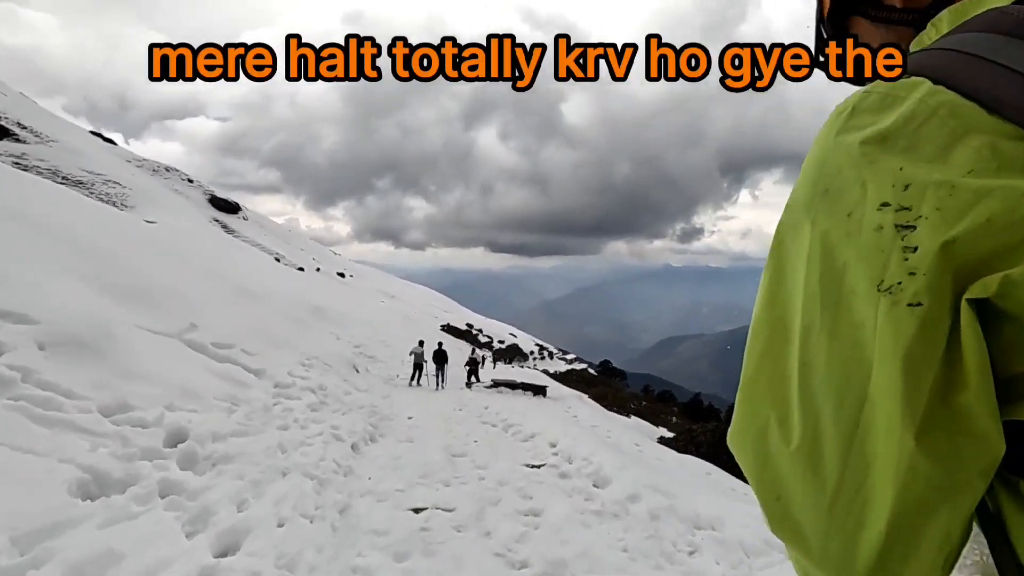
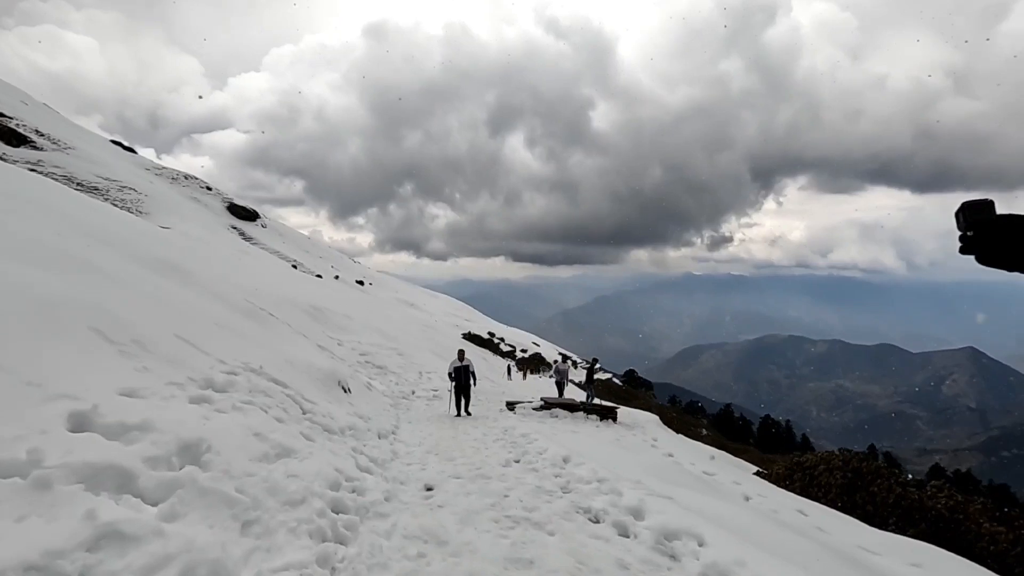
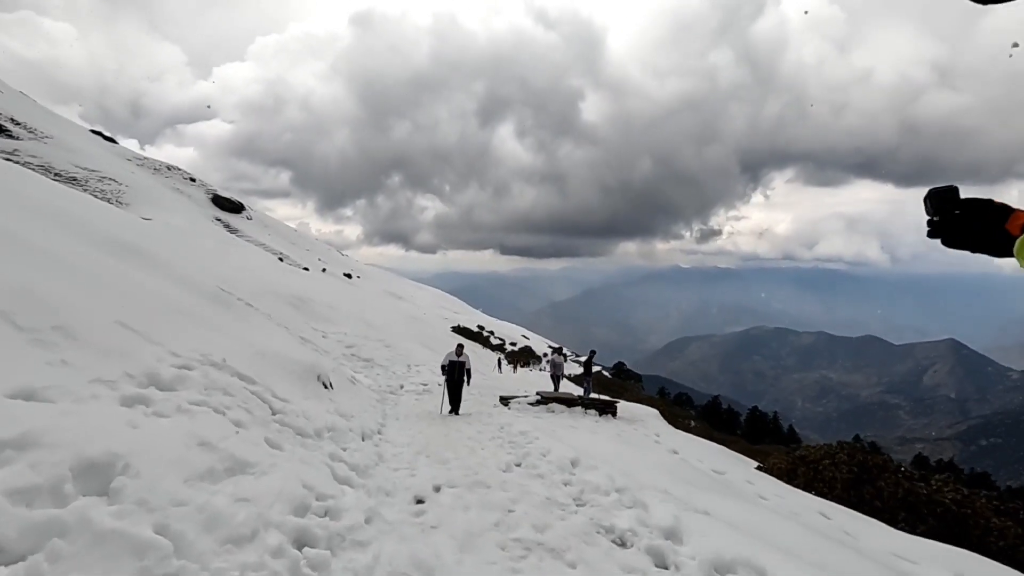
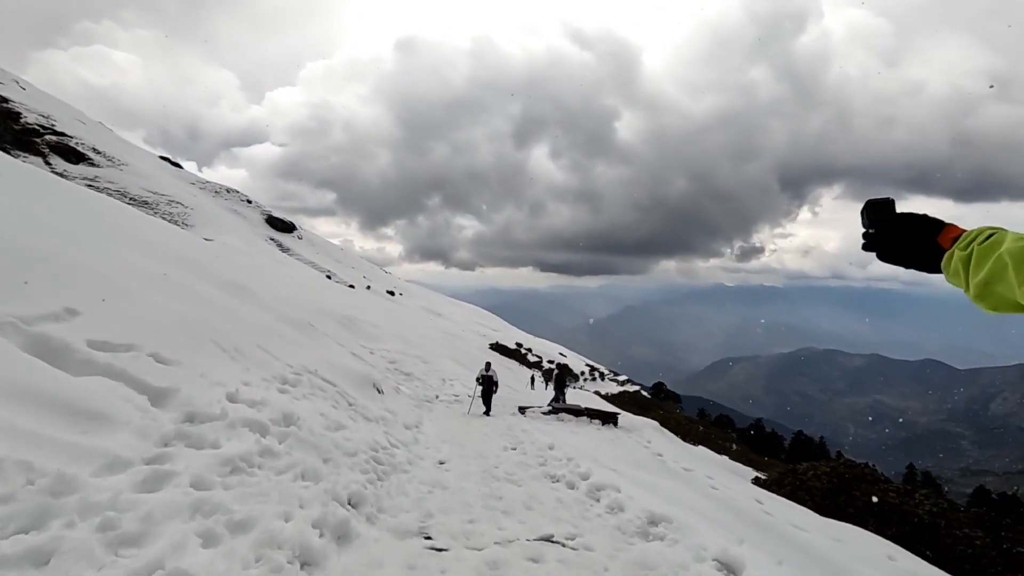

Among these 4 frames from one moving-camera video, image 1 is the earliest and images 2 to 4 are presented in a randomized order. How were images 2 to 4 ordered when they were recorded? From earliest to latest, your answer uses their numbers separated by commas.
4, 2, 3
